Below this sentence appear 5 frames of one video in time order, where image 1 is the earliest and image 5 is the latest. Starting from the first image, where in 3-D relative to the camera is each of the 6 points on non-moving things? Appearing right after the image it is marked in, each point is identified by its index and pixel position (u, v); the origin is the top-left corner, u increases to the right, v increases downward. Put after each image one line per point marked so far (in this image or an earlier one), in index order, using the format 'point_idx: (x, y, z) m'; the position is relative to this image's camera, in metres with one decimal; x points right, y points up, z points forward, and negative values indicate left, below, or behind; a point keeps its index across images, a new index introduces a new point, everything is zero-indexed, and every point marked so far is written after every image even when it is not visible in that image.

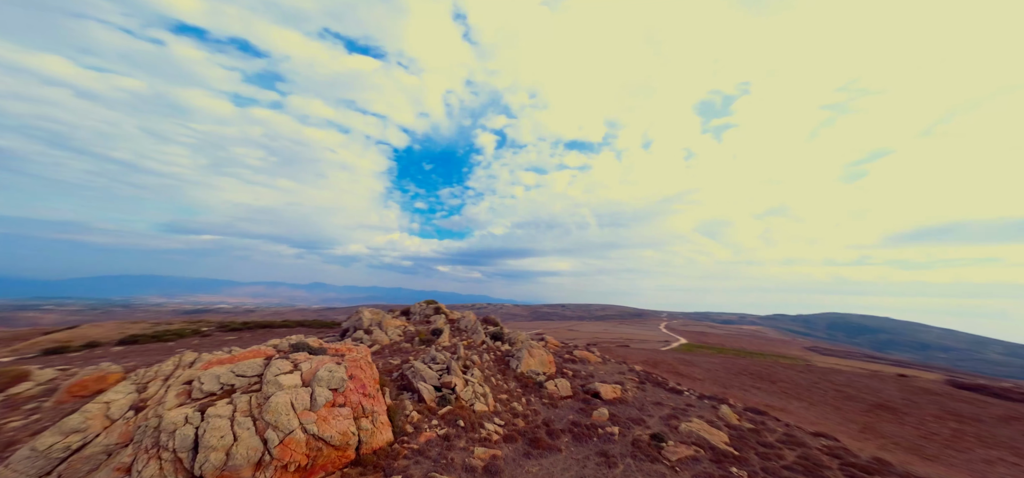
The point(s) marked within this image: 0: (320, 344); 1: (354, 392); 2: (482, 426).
0: (-9.7, -4.9, +16.8) m
1: (-5.8, -5.6, +13.0) m
2: (-1.6, -9.2, +16.6) m
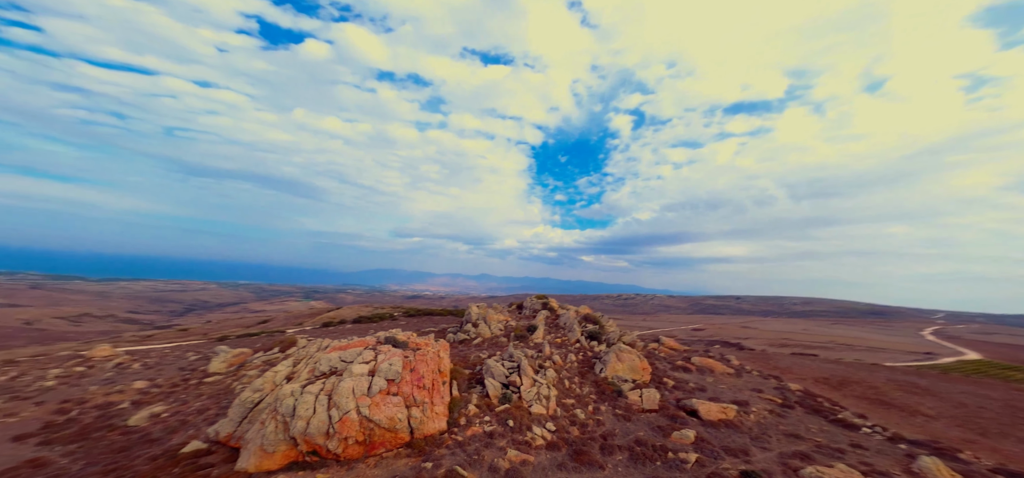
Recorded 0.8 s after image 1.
0: (-6.7, -5.7, +20.4) m
1: (-4.6, -6.3, +15.3) m
2: (+0.9, -9.5, +16.9) m
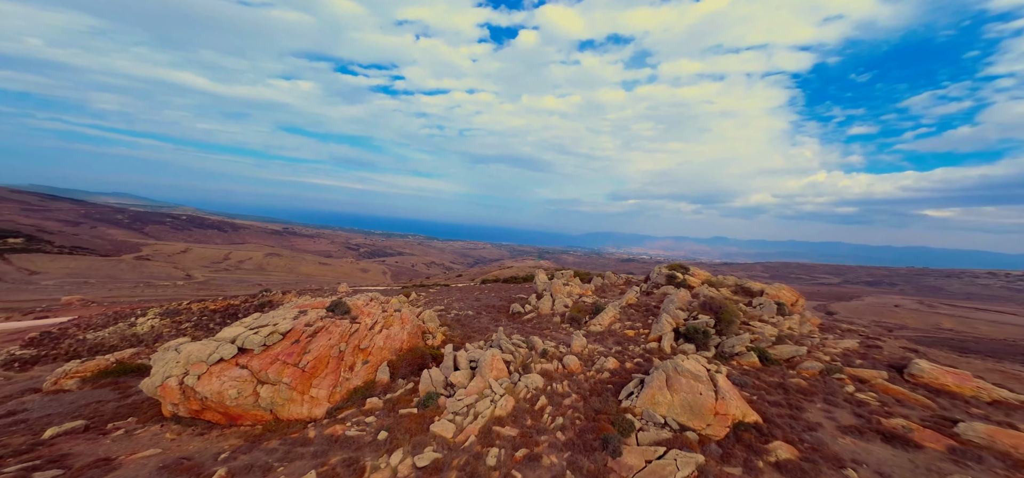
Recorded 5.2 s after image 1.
0: (-8.7, -3.7, +19.3) m
1: (-9.9, -4.9, +14.0) m
2: (-4.2, -7.9, +12.4) m
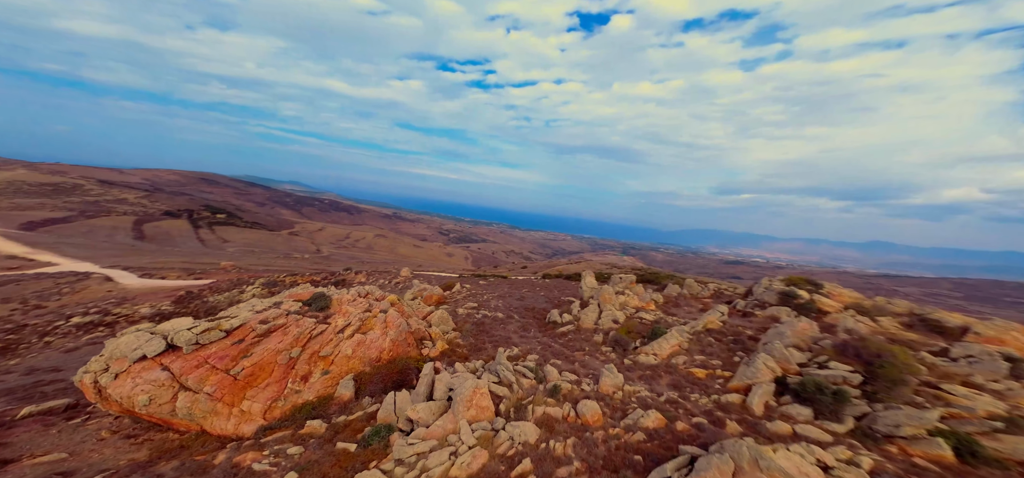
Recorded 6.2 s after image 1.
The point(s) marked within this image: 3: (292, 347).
0: (-8.2, -3.0, +16.6) m
1: (-10.7, -4.2, +11.8) m
2: (-5.7, -7.5, +8.9) m
3: (-8.4, -4.3, +13.2) m
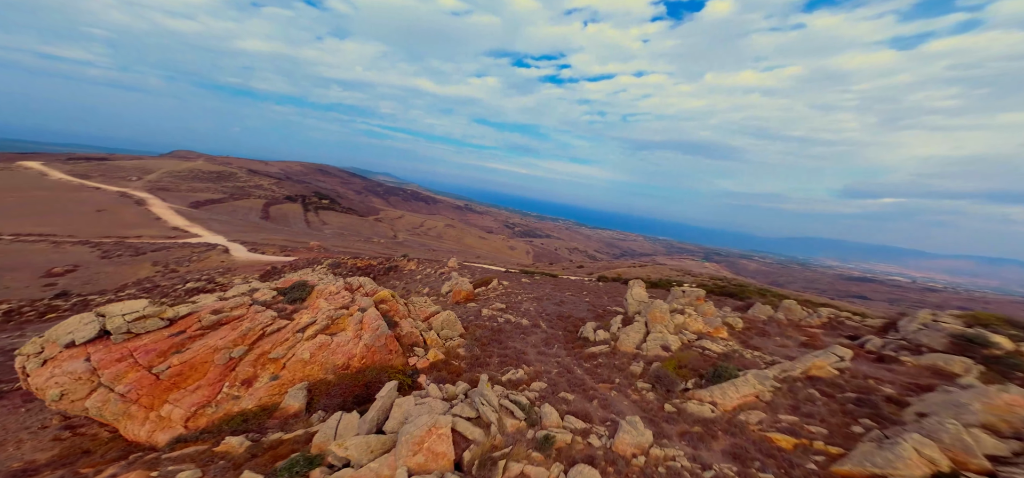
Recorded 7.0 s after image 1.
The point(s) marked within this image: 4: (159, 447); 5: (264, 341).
0: (-7.9, -2.3, +14.4) m
1: (-11.4, -3.3, +10.2) m
2: (-7.3, -7.0, +6.5) m
3: (-8.9, -3.6, +11.2) m
4: (-9.8, -6.0, +9.4) m
5: (-8.2, -3.6, +11.5) m
